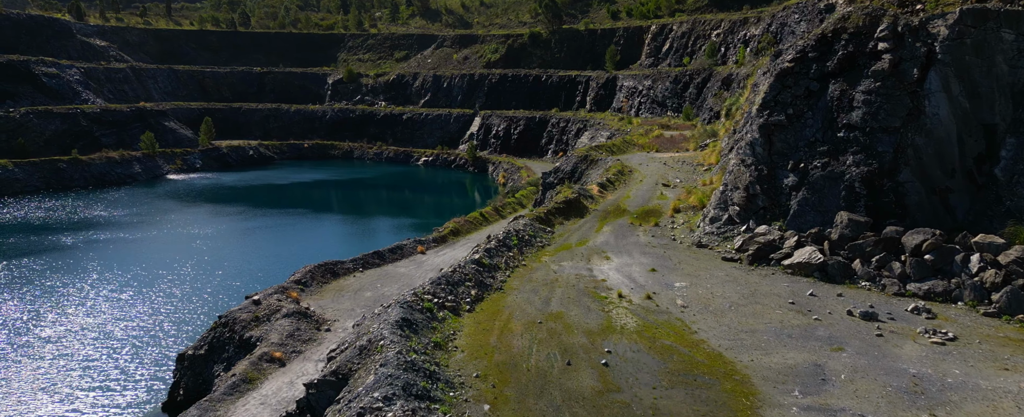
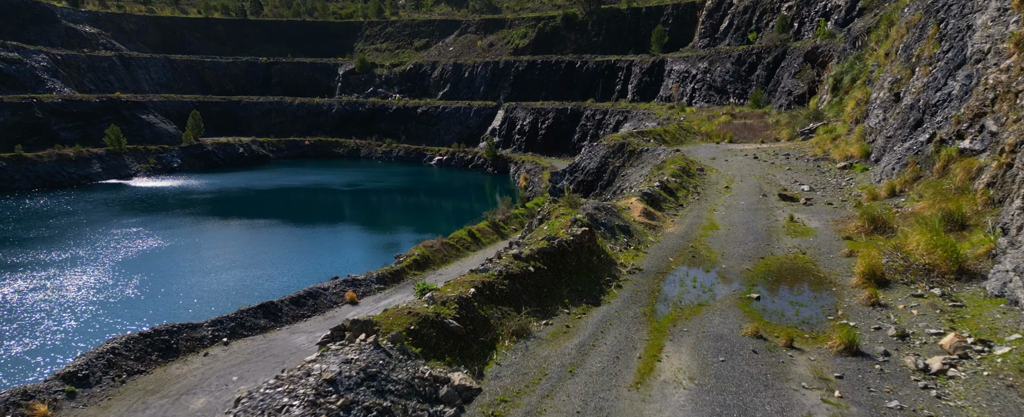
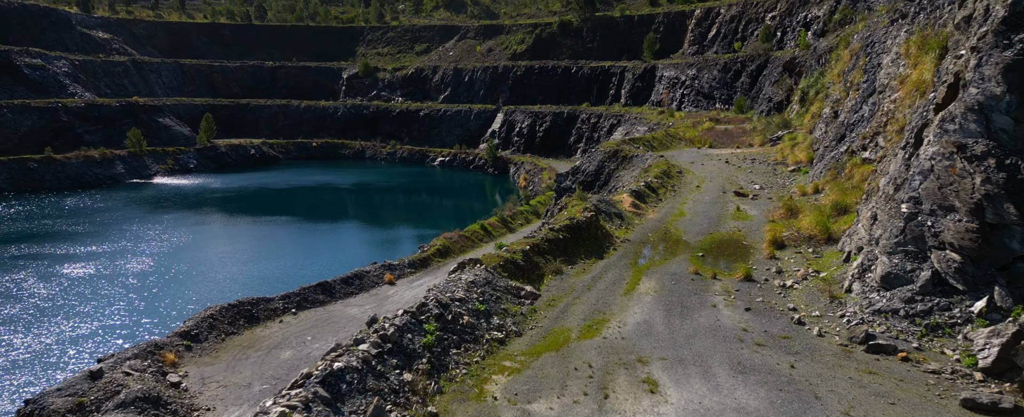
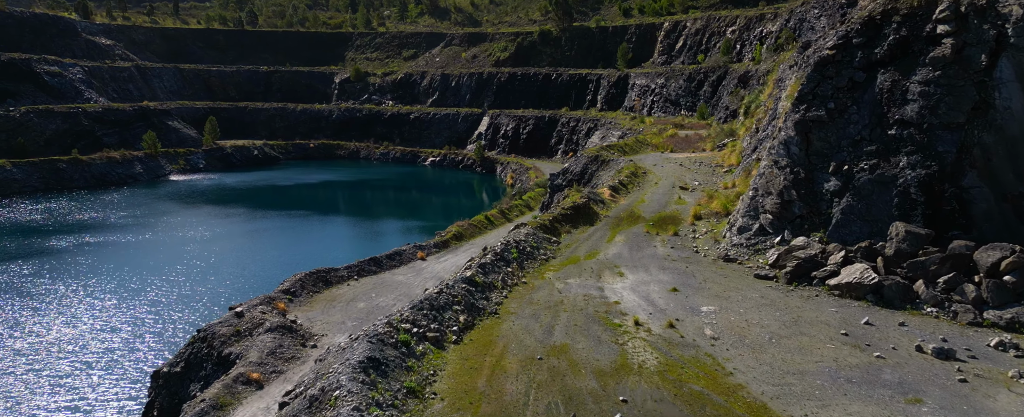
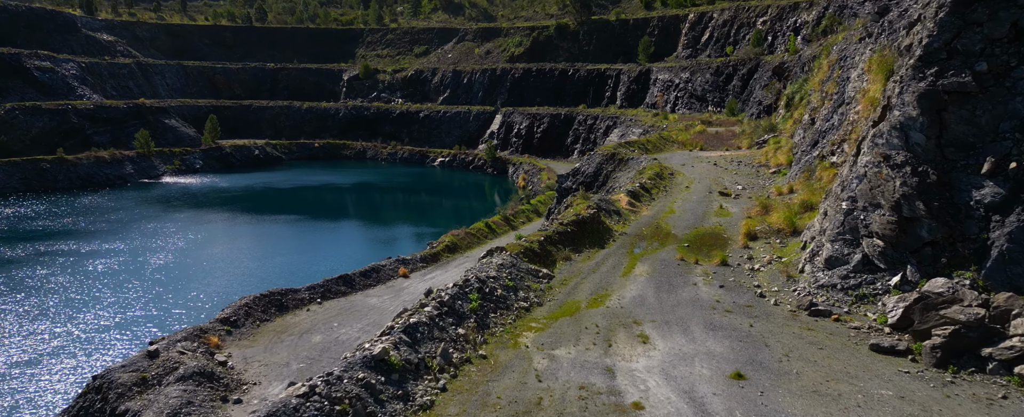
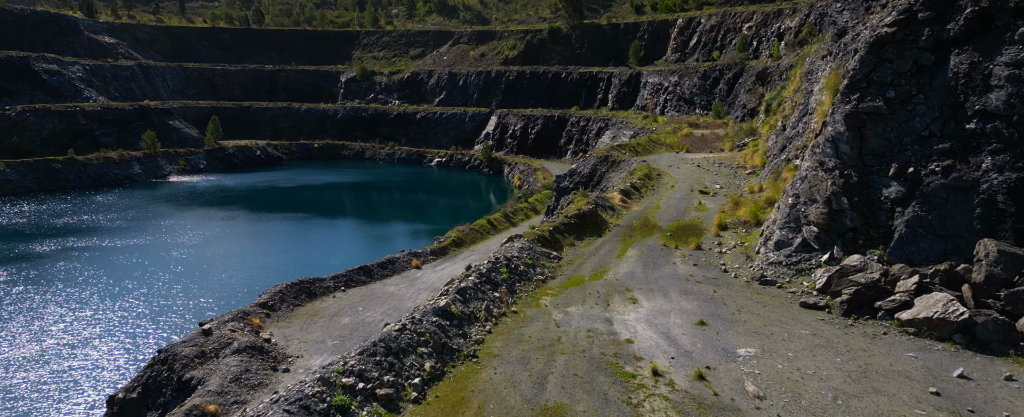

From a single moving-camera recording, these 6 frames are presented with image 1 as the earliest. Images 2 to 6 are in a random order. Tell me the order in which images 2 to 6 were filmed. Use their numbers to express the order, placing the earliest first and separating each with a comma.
4, 6, 5, 3, 2
